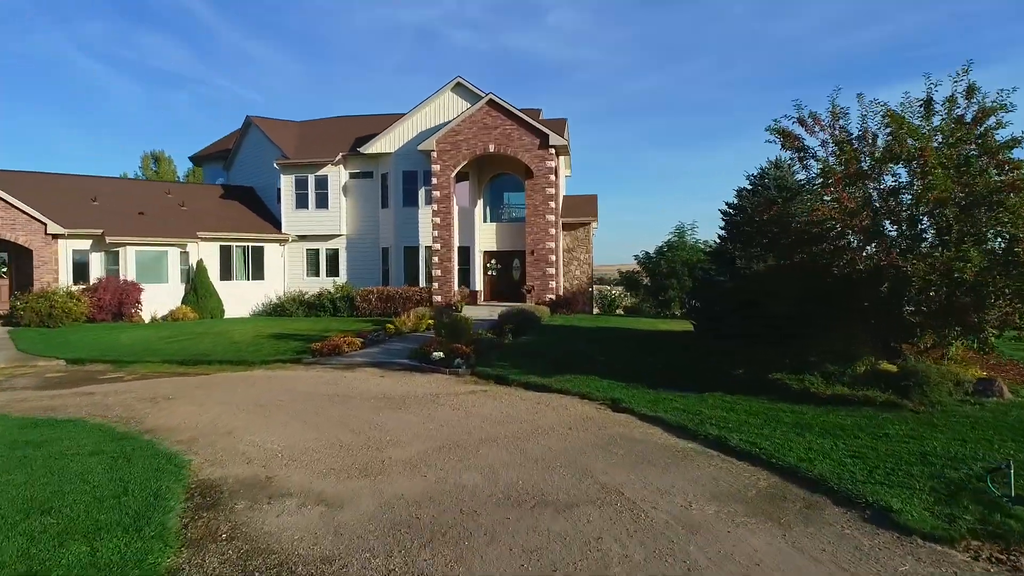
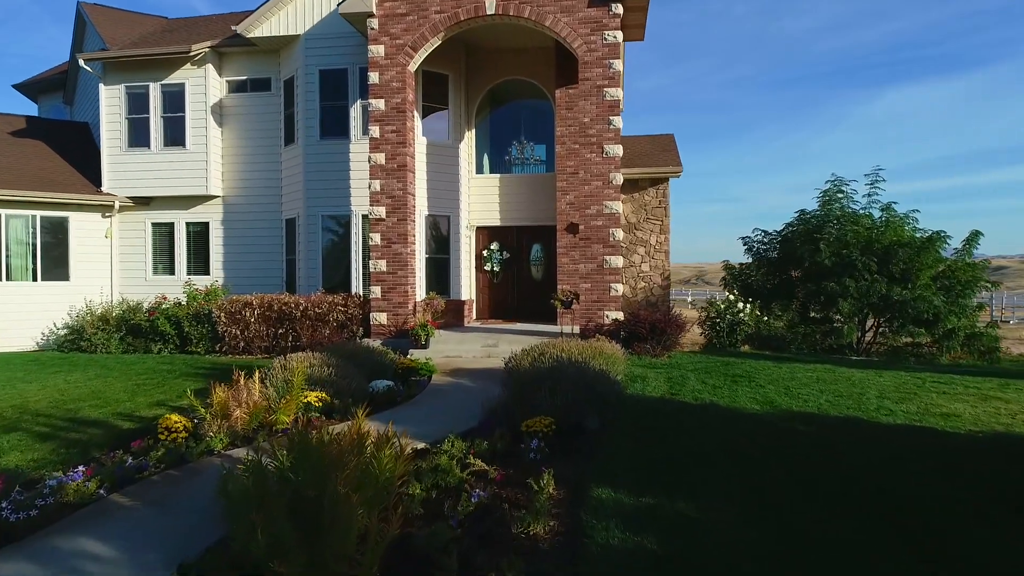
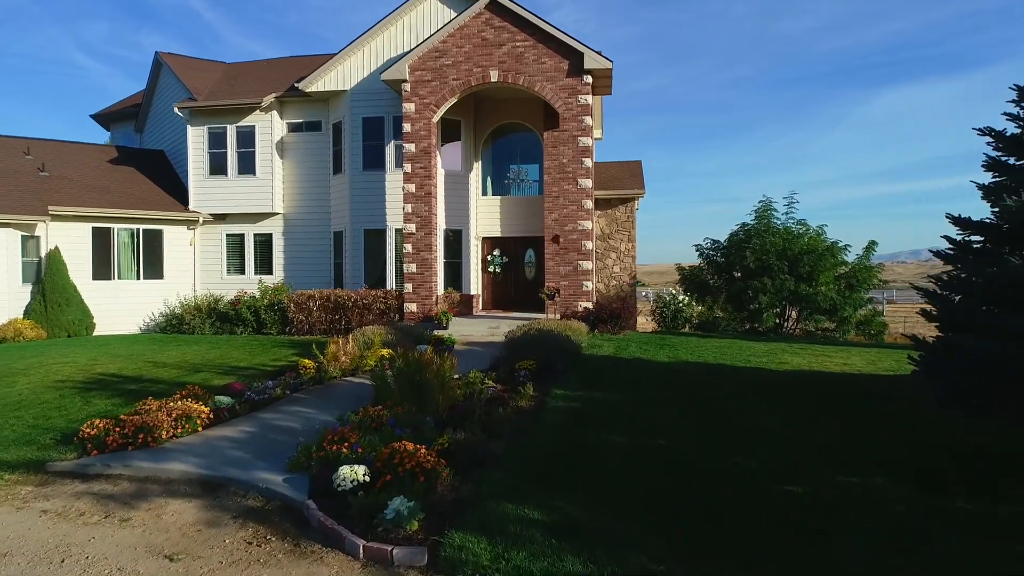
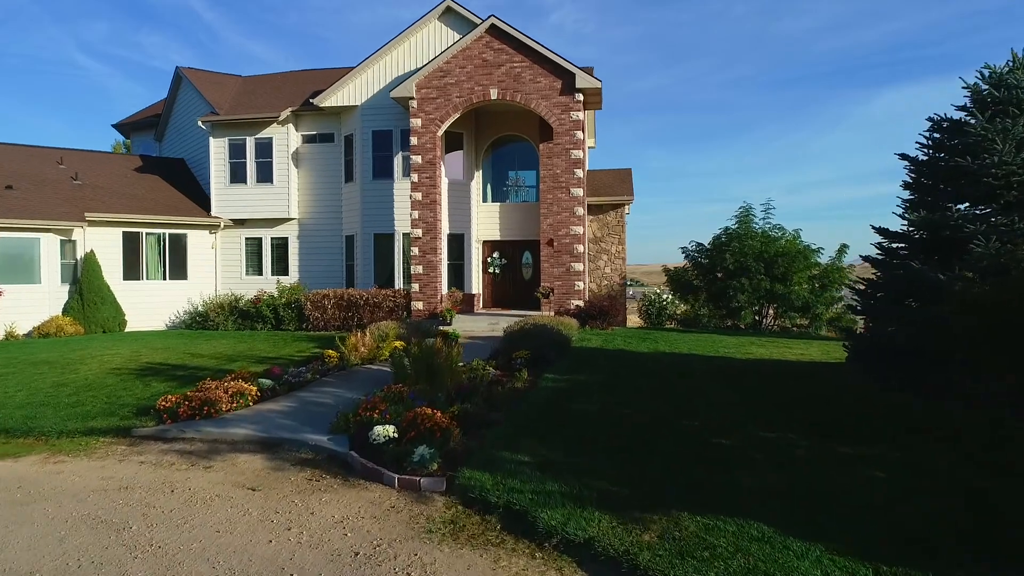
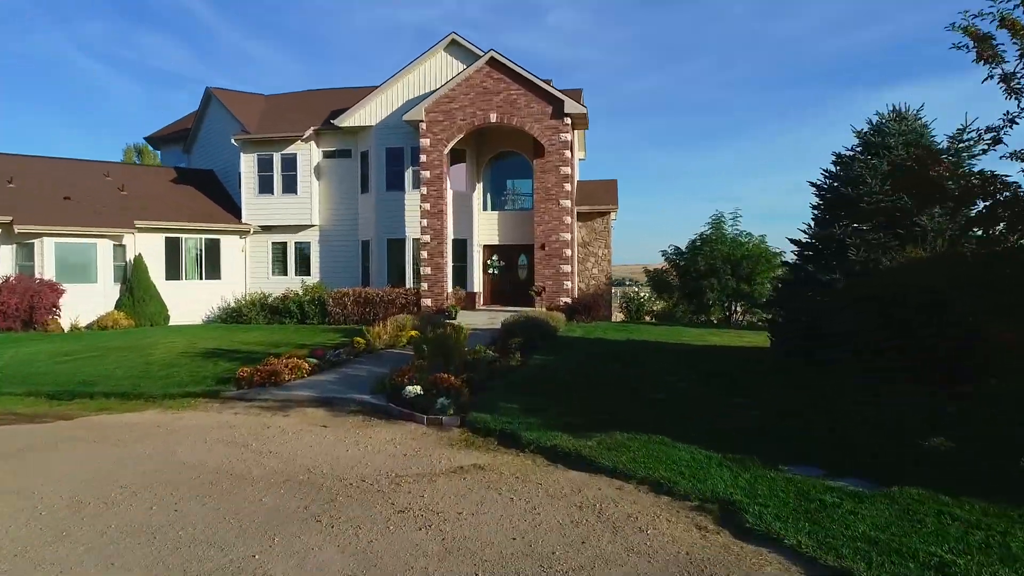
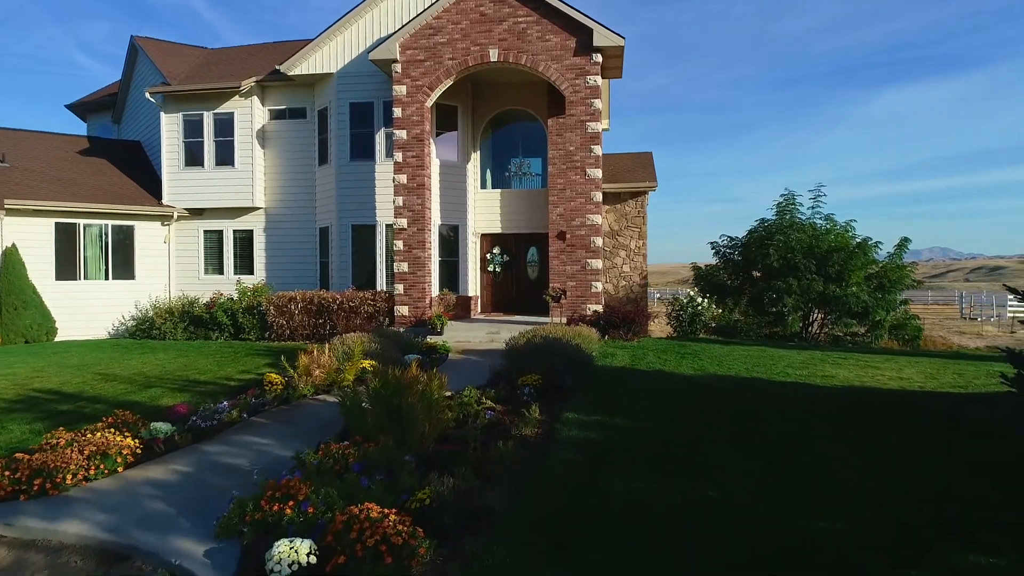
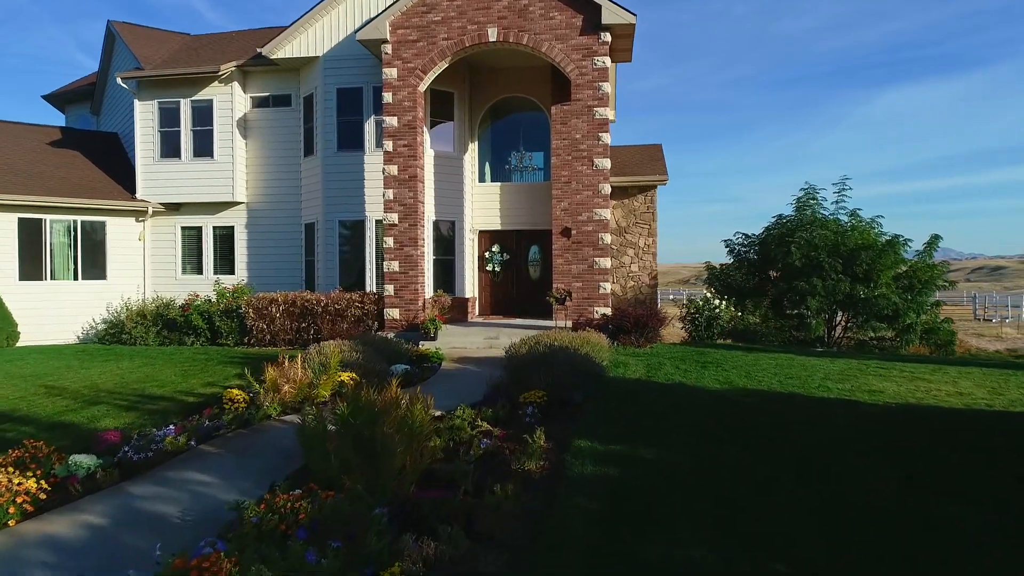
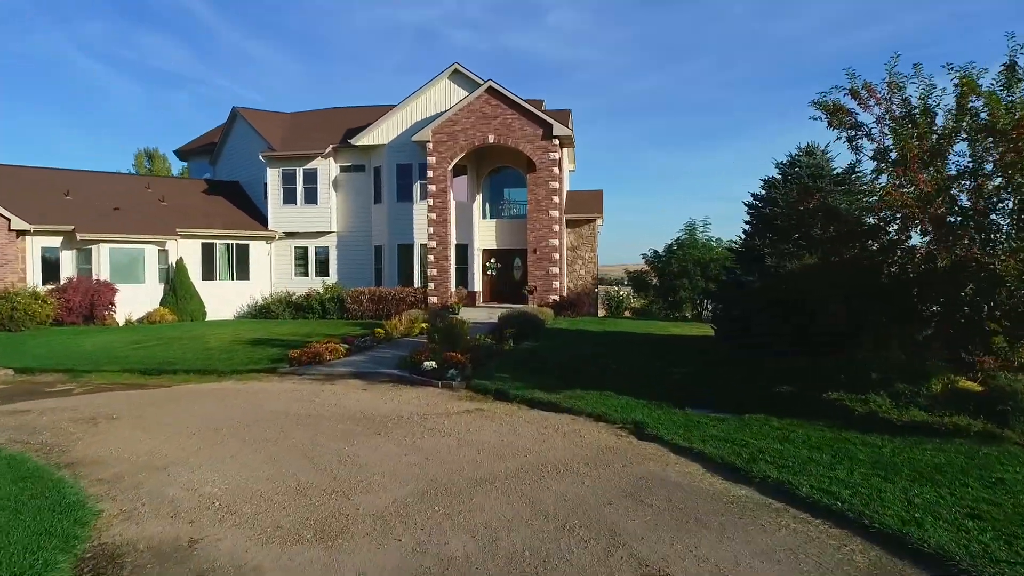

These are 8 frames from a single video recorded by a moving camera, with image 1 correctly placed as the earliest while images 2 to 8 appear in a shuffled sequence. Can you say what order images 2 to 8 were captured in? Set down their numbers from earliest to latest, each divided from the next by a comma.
8, 5, 4, 3, 6, 7, 2
